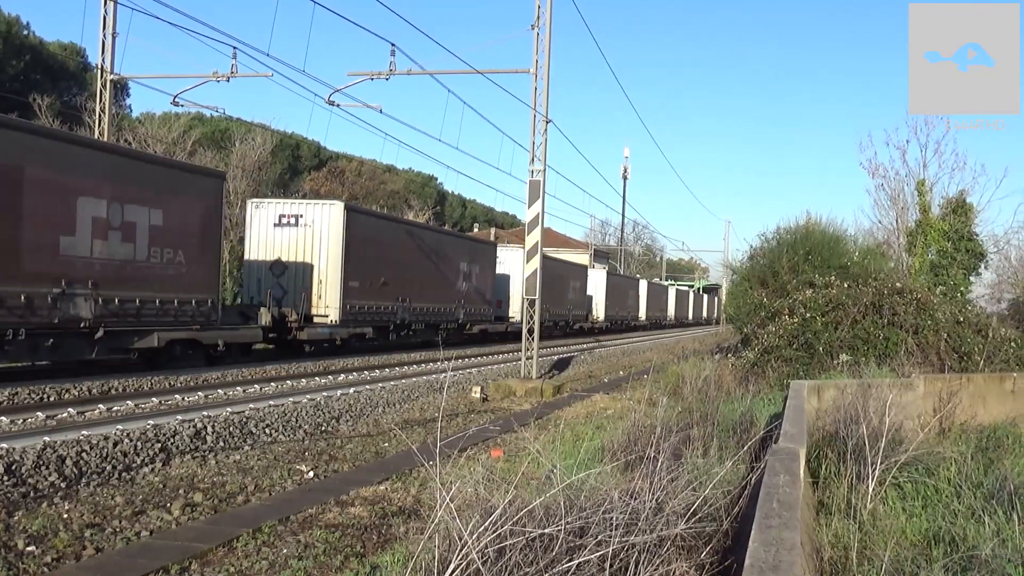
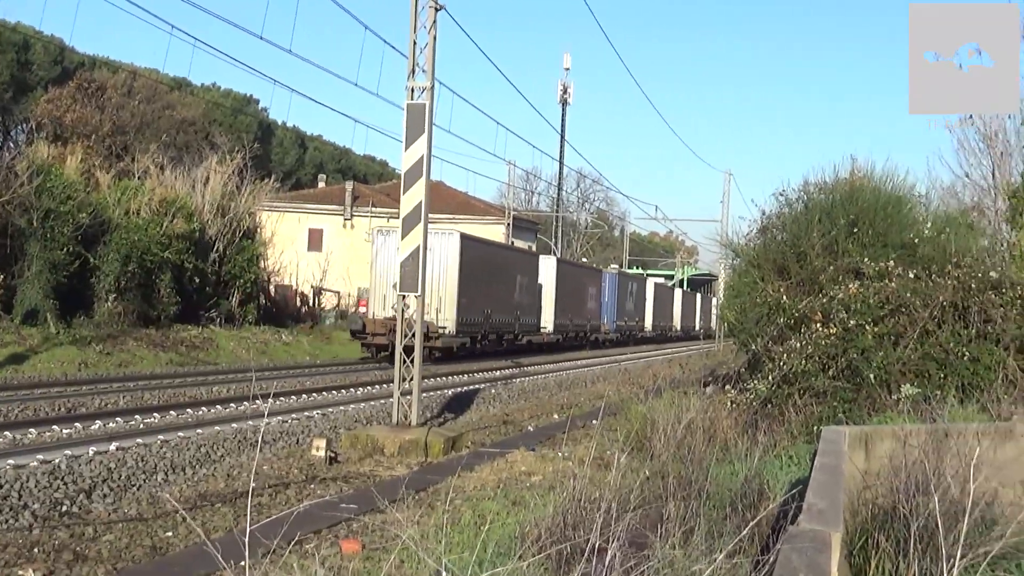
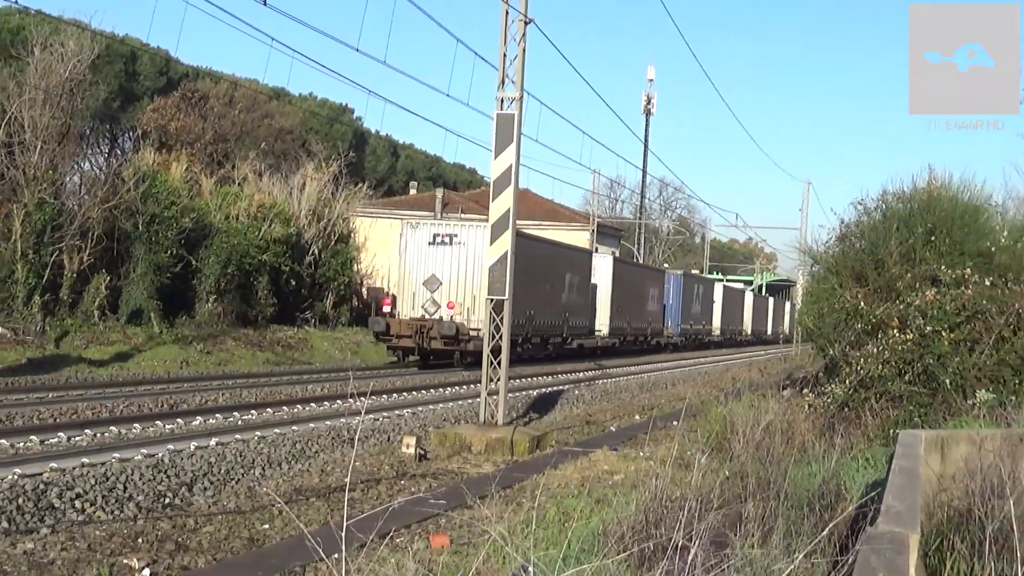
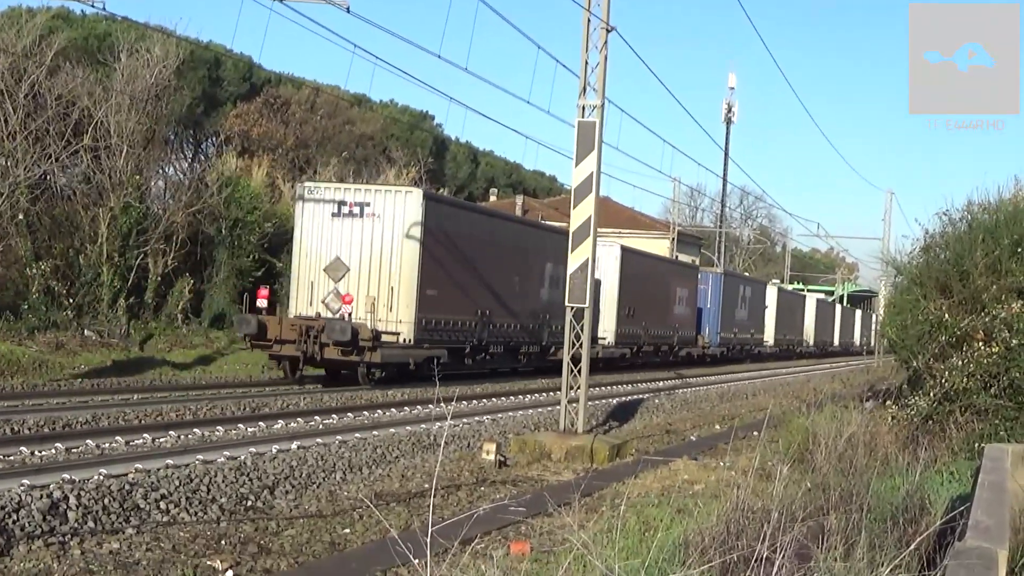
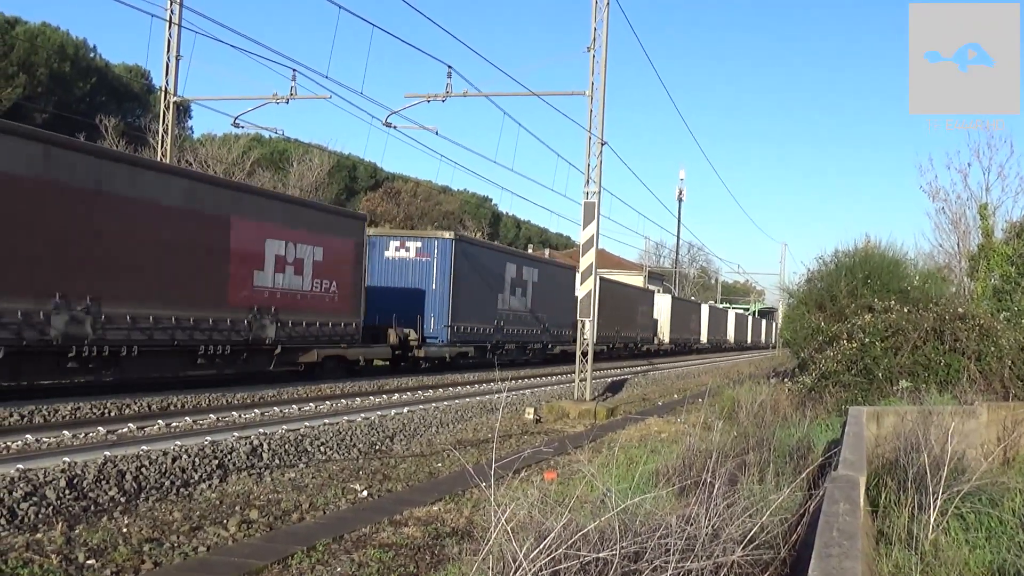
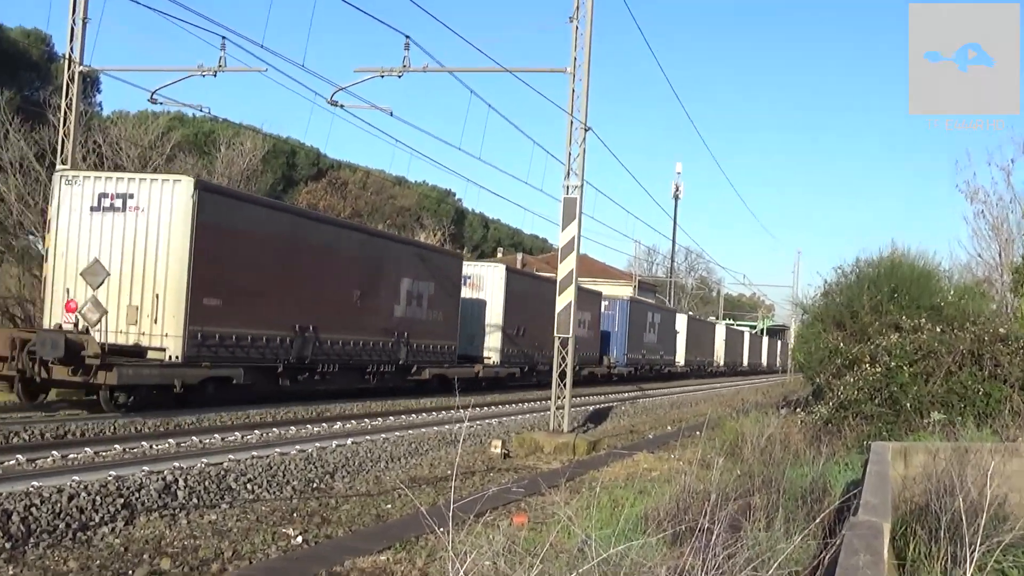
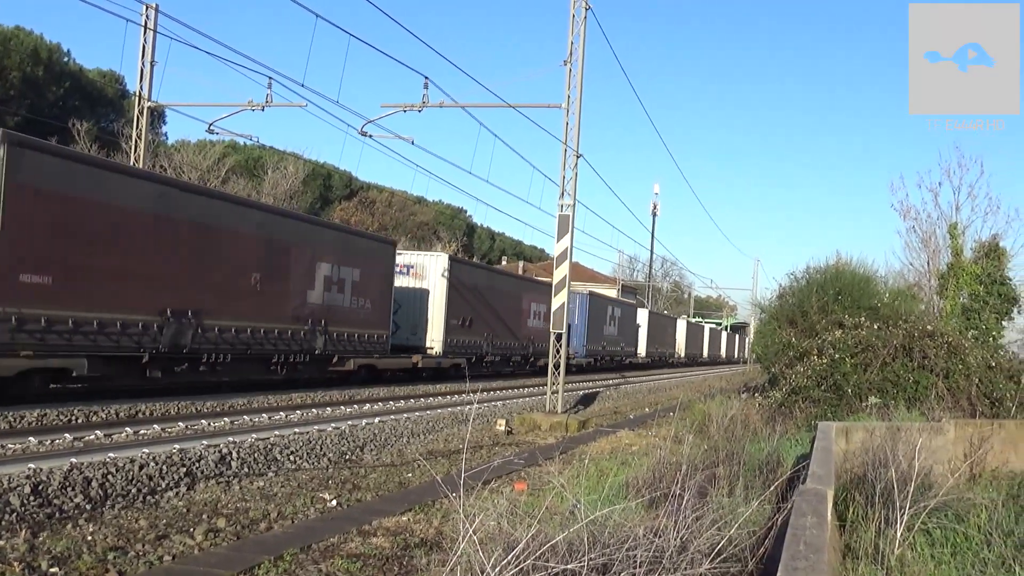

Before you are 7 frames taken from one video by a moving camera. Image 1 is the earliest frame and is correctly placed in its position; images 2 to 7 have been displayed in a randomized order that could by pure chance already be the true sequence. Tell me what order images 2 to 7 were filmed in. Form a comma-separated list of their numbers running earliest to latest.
5, 7, 6, 4, 3, 2
